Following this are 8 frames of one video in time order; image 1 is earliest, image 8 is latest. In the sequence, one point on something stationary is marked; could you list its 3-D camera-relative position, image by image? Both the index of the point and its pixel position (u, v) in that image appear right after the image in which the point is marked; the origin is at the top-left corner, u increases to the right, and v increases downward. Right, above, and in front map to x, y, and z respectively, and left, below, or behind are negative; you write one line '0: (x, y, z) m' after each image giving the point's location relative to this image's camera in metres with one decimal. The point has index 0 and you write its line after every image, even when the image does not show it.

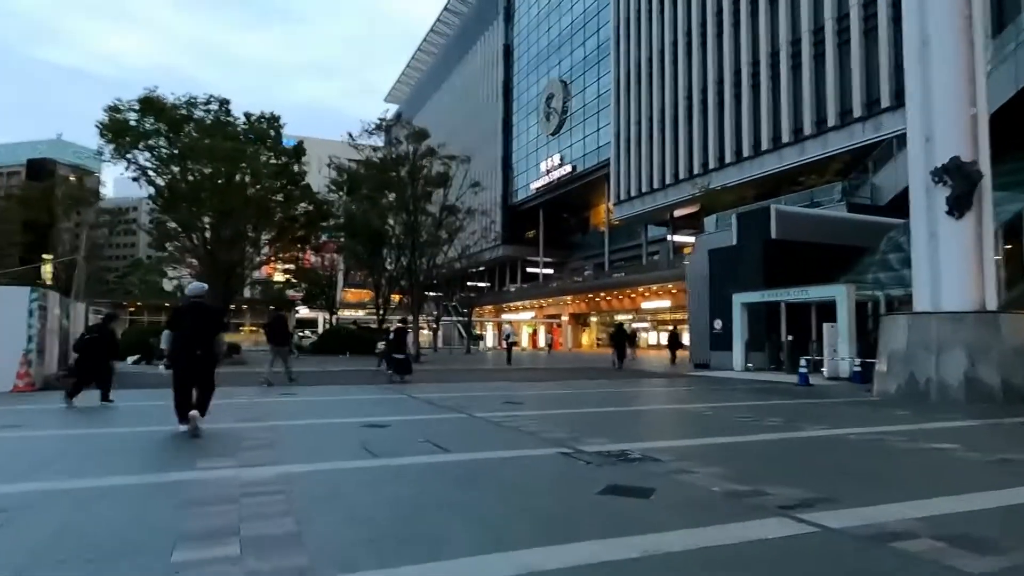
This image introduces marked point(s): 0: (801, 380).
0: (+5.7, -1.8, +12.8) m
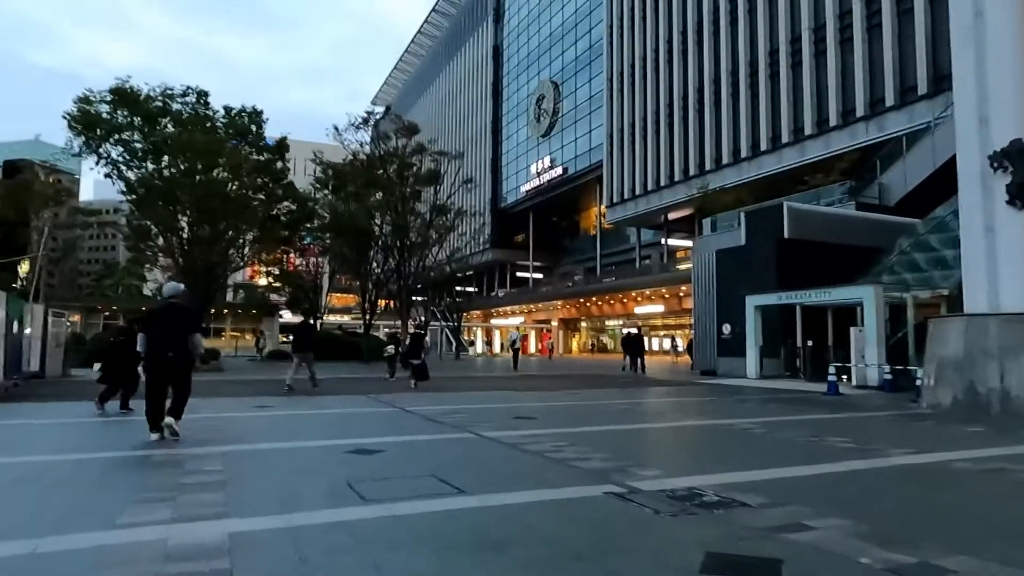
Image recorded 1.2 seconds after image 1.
0: (+5.7, -1.8, +11.7) m
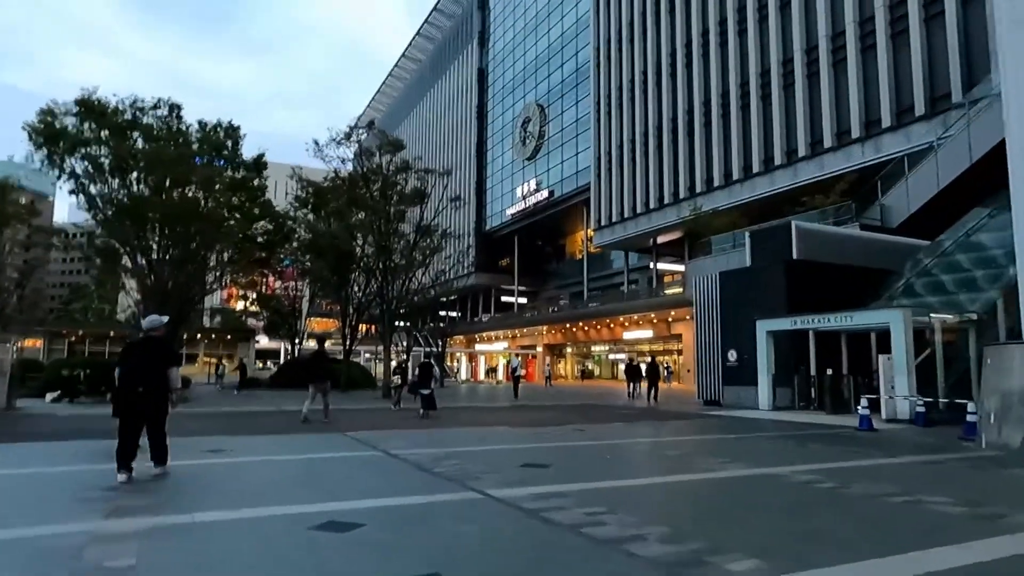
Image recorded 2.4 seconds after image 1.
0: (+5.7, -2.2, +10.6) m
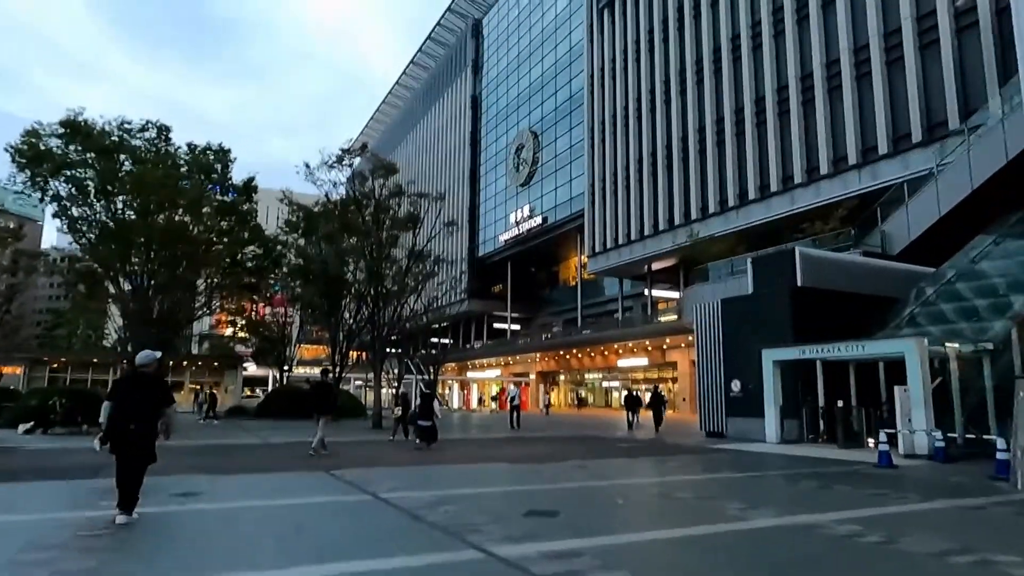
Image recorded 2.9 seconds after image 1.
0: (+5.6, -2.6, +10.0) m
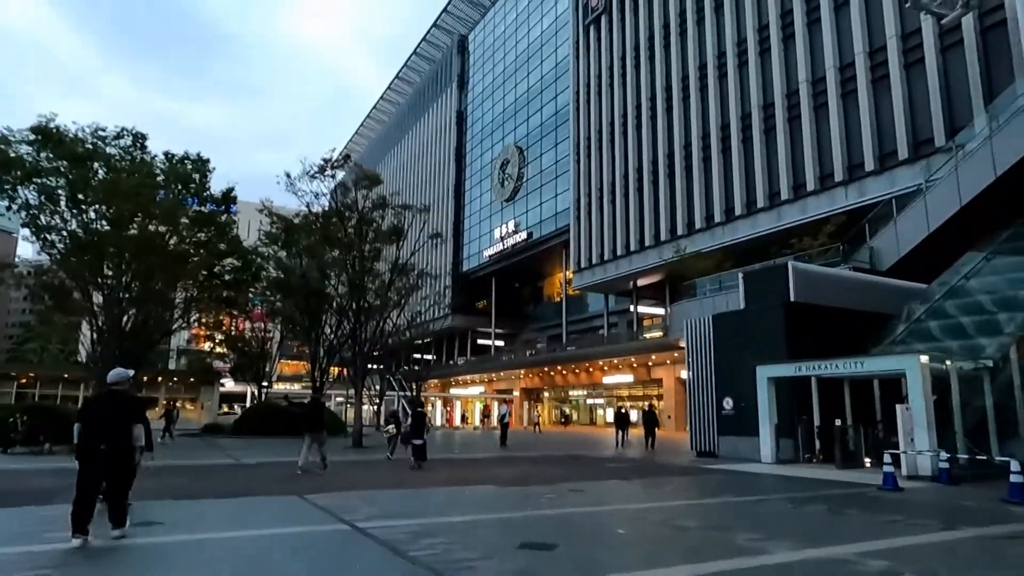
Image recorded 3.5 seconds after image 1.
0: (+5.5, -2.8, +9.6) m
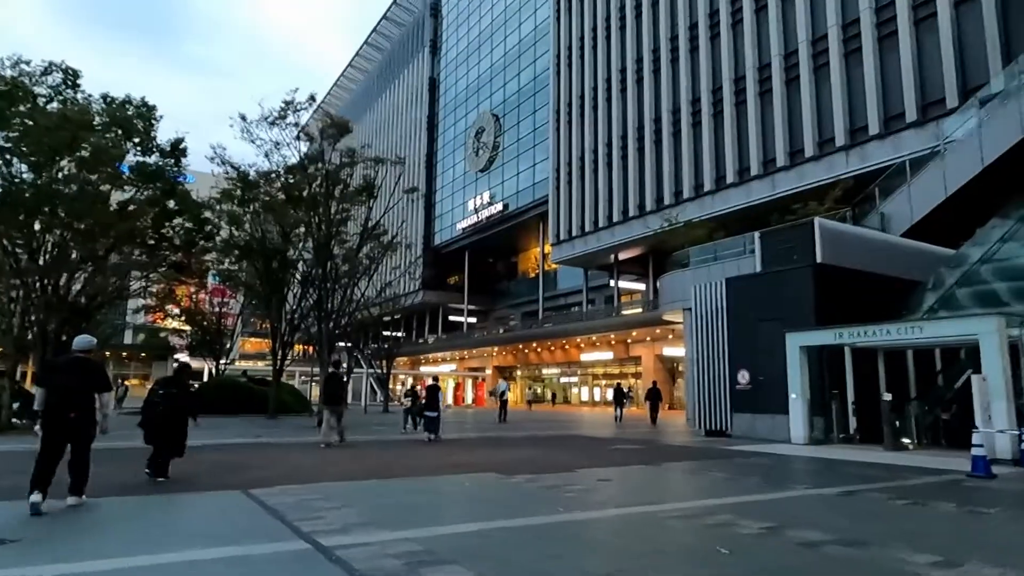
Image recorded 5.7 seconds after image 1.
0: (+5.5, -2.1, +7.8) m
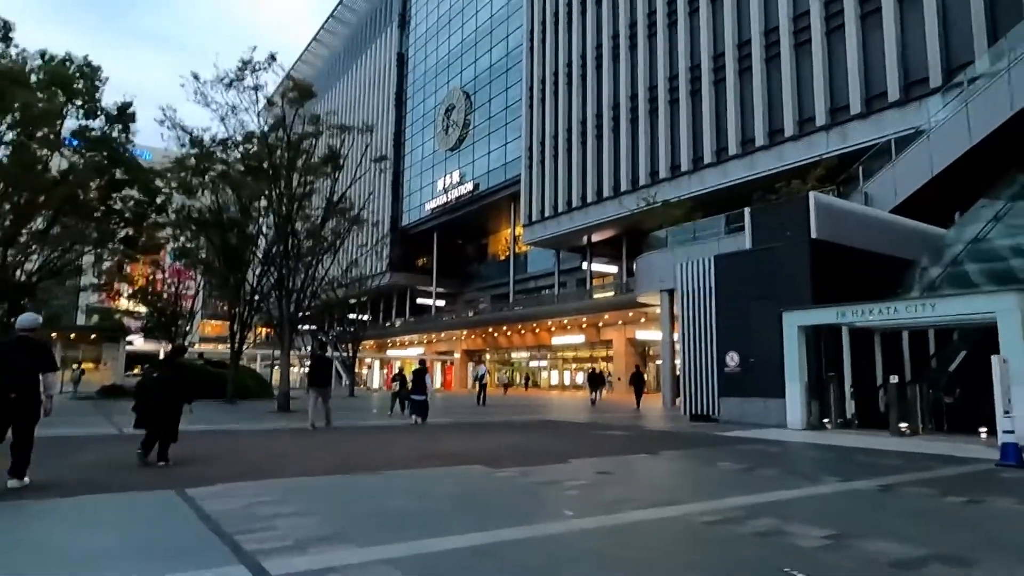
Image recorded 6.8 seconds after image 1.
0: (+5.4, -1.8, +7.1) m
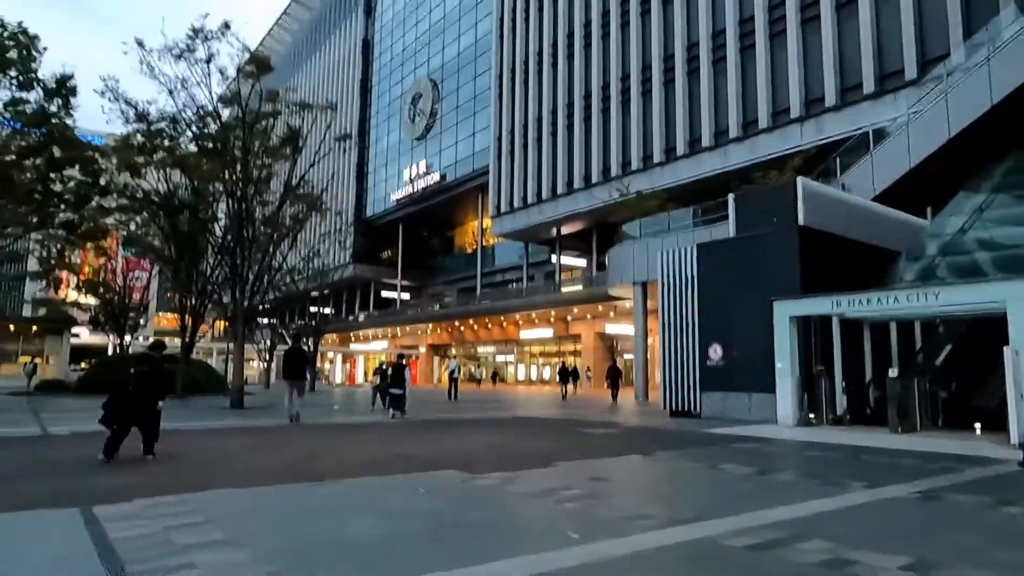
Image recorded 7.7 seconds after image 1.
0: (+5.2, -1.7, +6.6) m
